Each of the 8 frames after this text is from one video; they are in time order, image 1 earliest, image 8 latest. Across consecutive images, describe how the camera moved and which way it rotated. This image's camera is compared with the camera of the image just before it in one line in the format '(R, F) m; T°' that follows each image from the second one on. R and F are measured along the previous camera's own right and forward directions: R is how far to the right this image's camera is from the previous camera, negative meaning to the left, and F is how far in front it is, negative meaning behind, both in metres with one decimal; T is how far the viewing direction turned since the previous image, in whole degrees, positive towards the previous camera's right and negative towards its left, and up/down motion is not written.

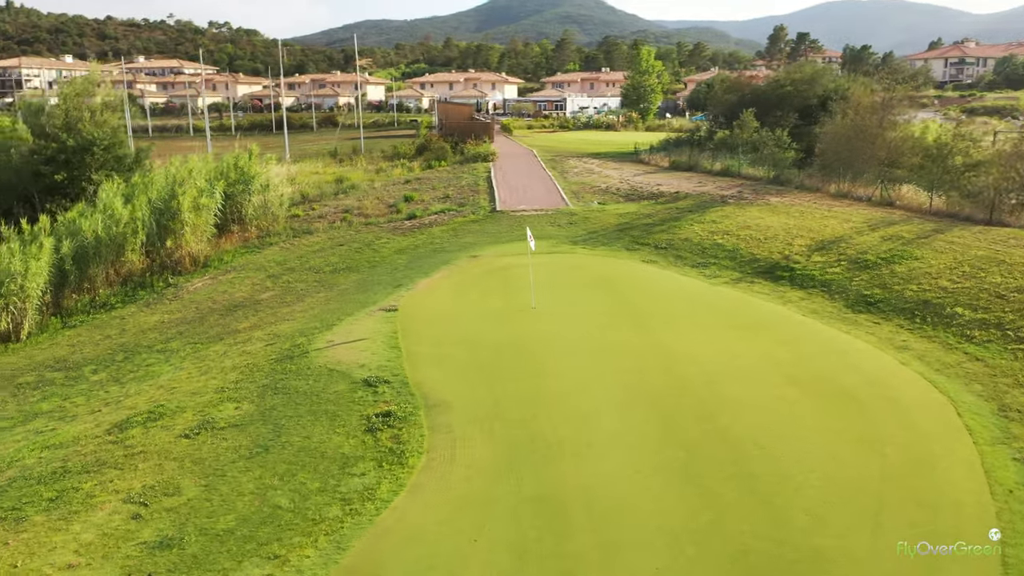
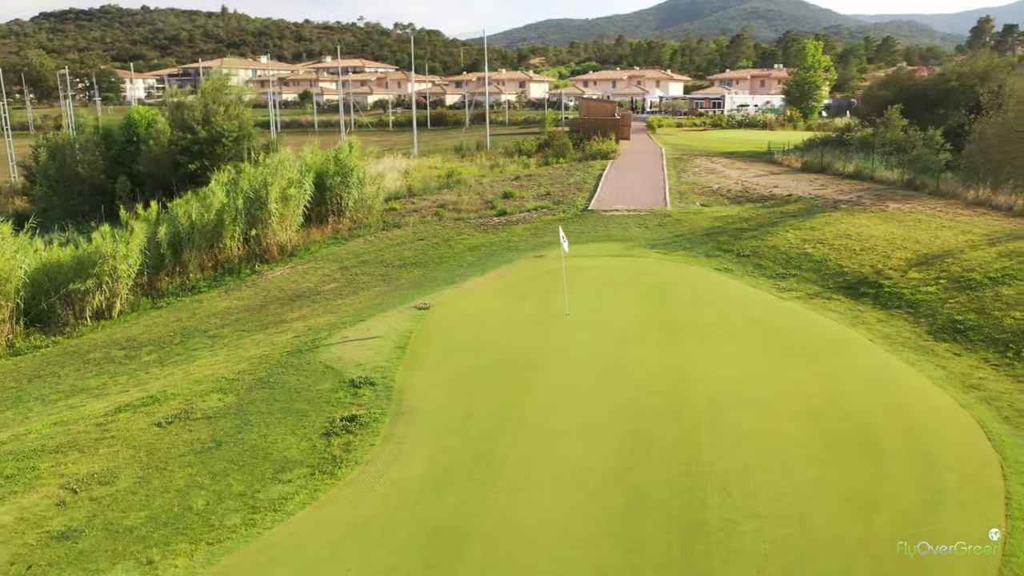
(+1.7, +0.9) m; -12°
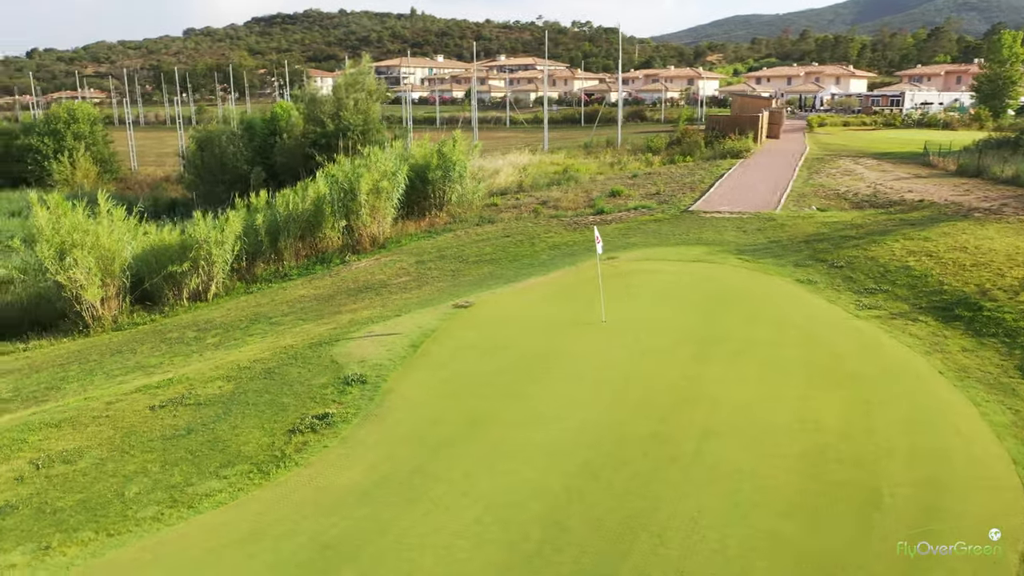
(+1.6, +0.7) m; -12°
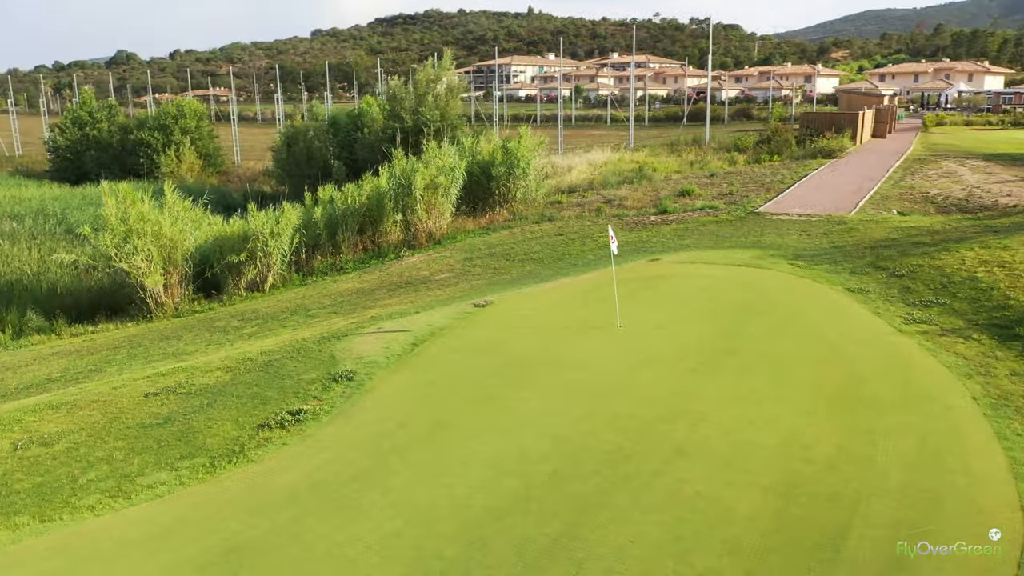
(+1.1, +0.4) m; -8°
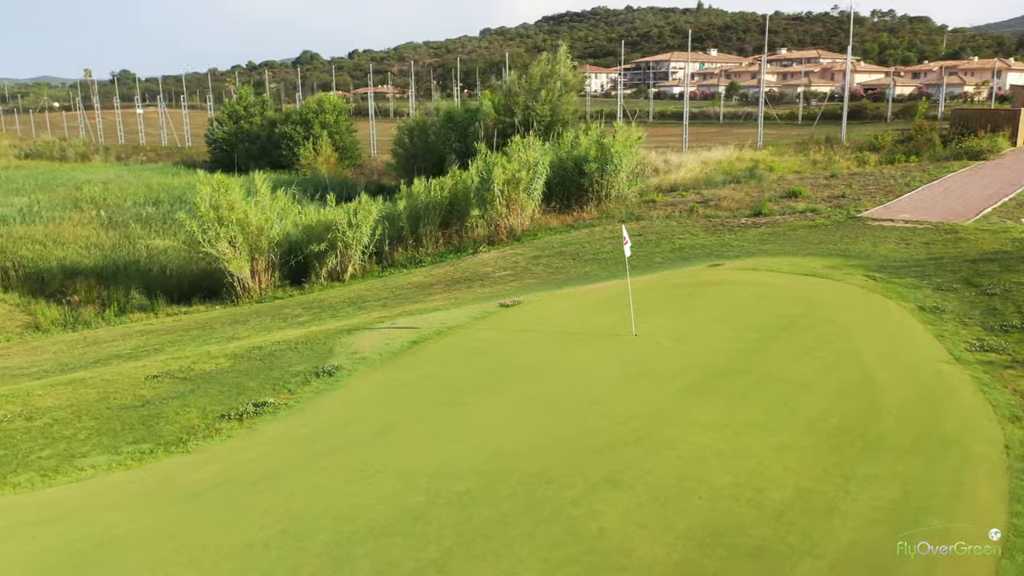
(+1.5, +0.6) m; -11°
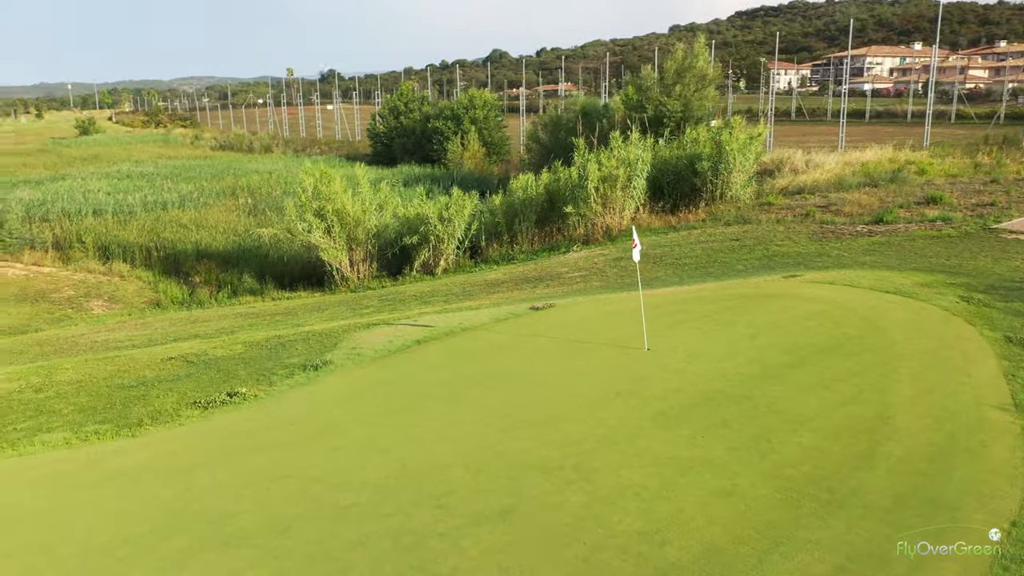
(+1.6, +0.7) m; -12°
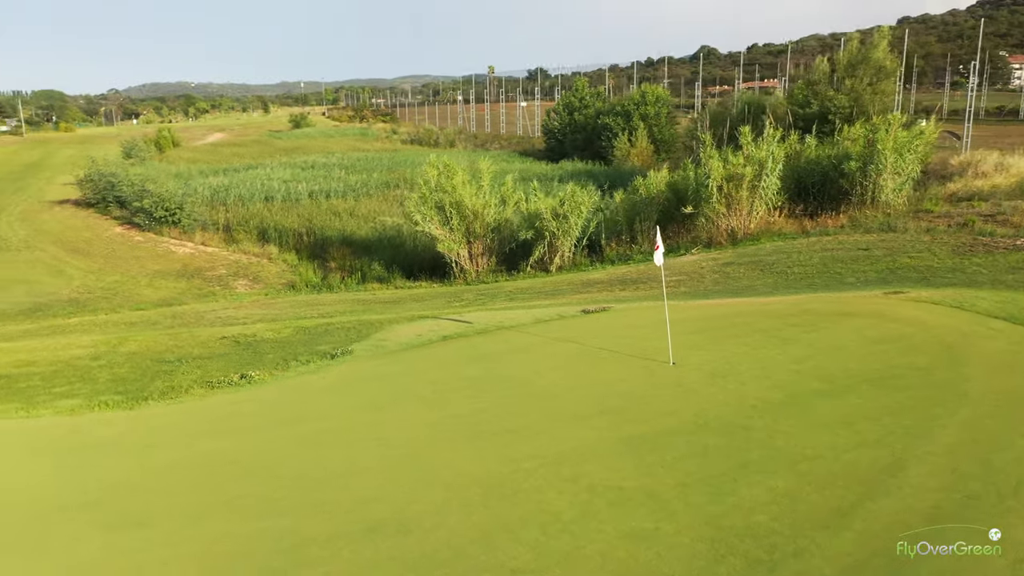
(+1.4, +0.6) m; -13°
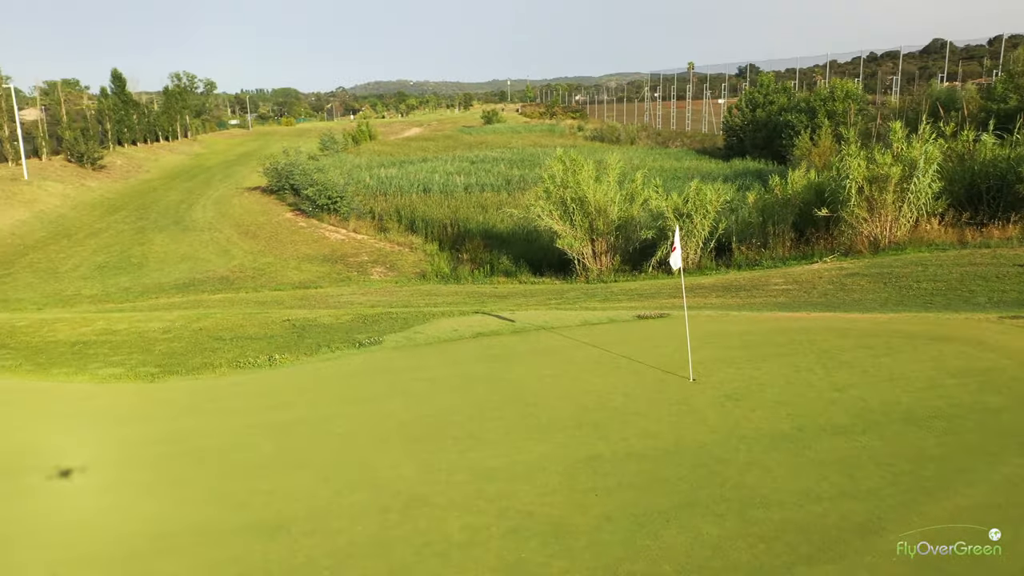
(+1.4, +0.6) m; -13°
